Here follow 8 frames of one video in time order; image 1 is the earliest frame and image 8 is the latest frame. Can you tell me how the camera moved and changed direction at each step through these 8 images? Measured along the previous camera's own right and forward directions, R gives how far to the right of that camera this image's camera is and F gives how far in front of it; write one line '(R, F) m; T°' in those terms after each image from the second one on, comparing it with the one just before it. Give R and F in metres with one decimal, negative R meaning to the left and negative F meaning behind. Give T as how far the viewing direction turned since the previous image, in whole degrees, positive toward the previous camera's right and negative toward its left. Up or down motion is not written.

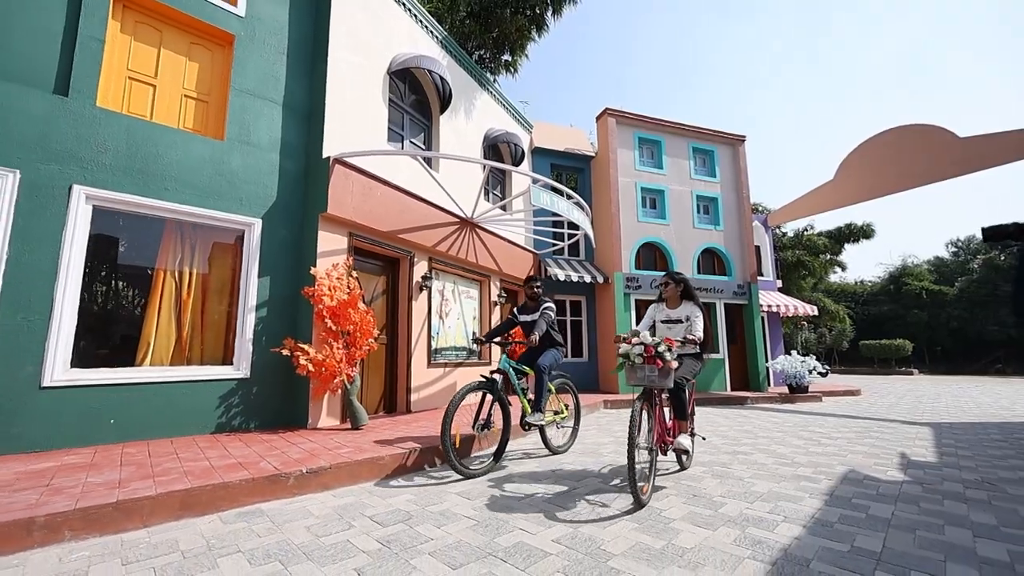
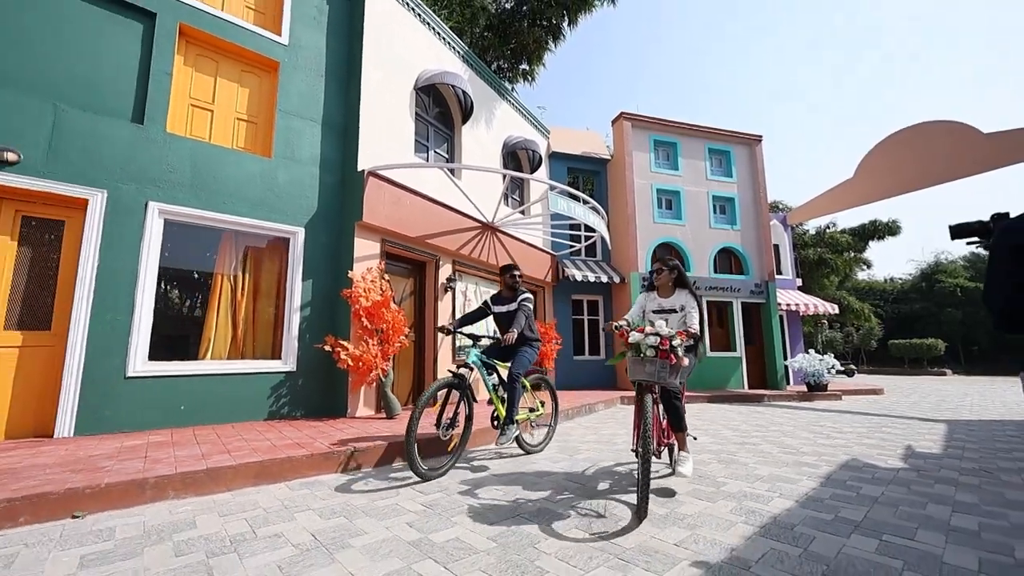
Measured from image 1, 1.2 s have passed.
(0.0, -0.5) m; -2°
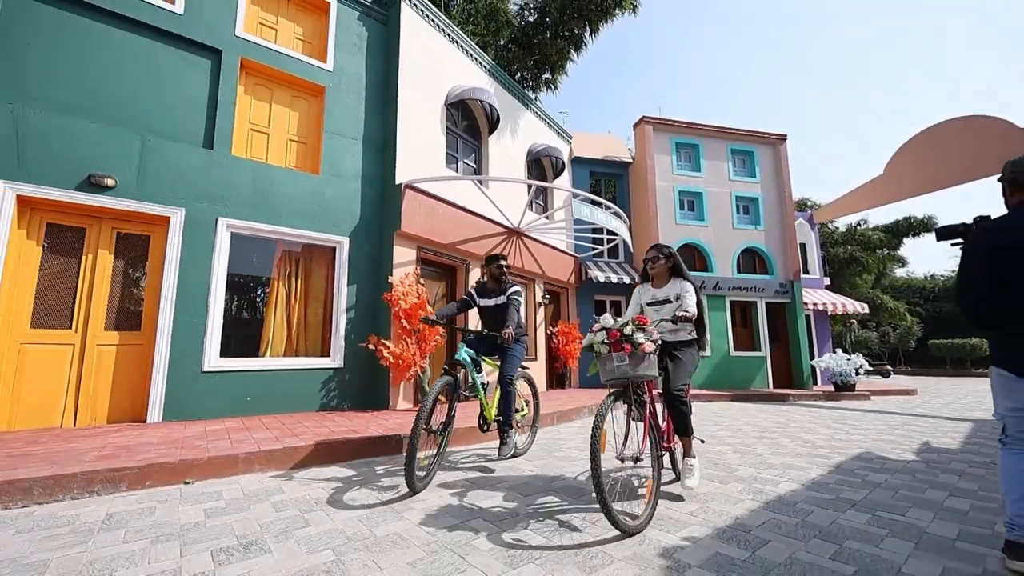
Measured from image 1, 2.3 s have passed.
(-0.1, -0.5) m; -3°
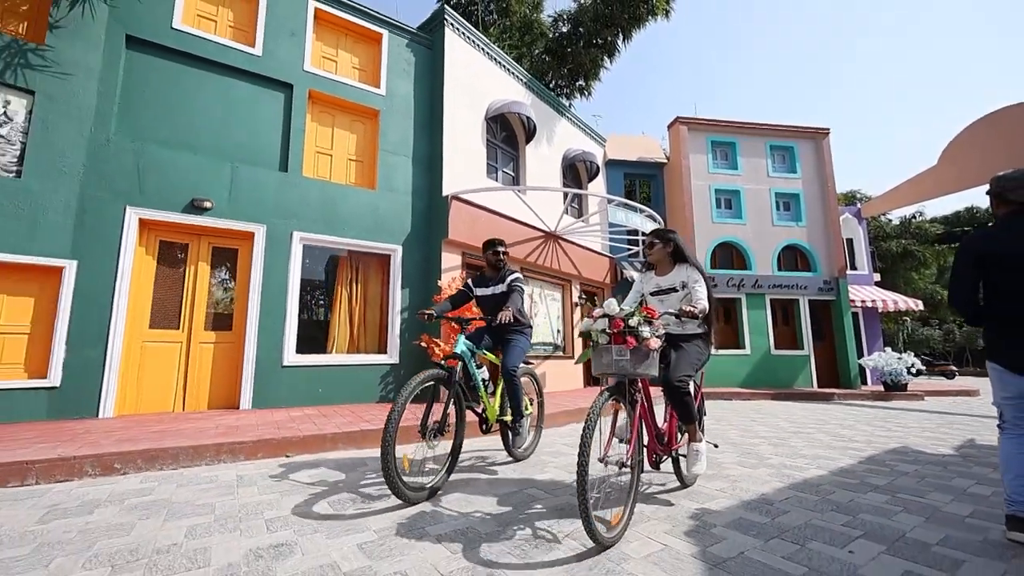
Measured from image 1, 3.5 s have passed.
(-0.1, -0.5) m; -5°
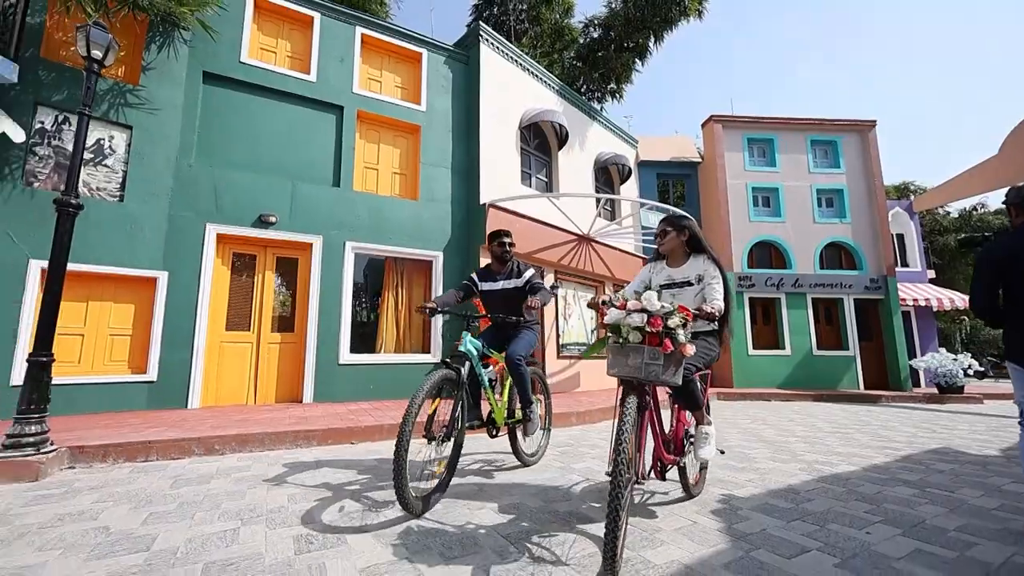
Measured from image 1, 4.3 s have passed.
(-0.1, -0.4) m; -4°
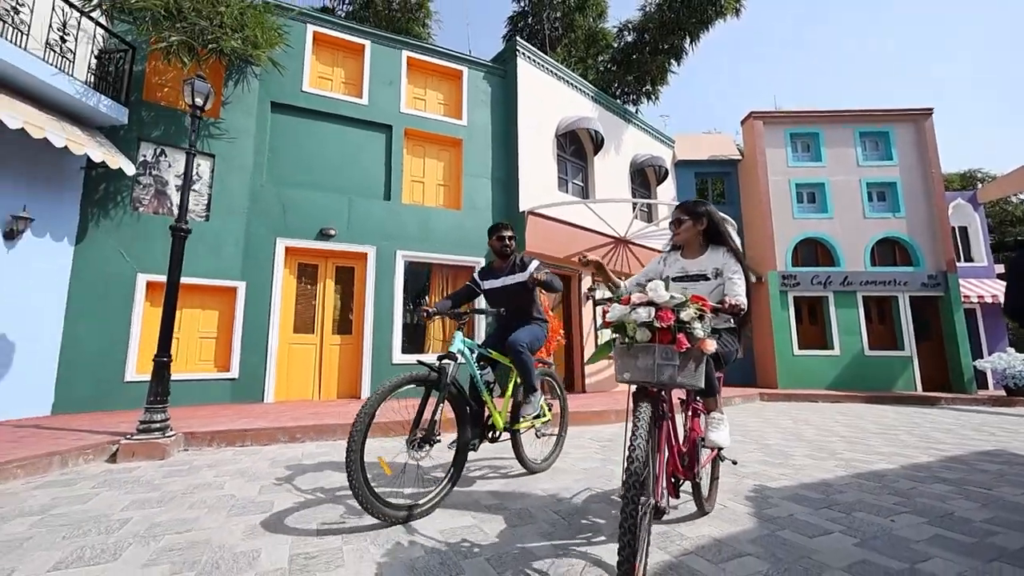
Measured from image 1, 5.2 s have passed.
(-0.1, -0.4) m; -5°
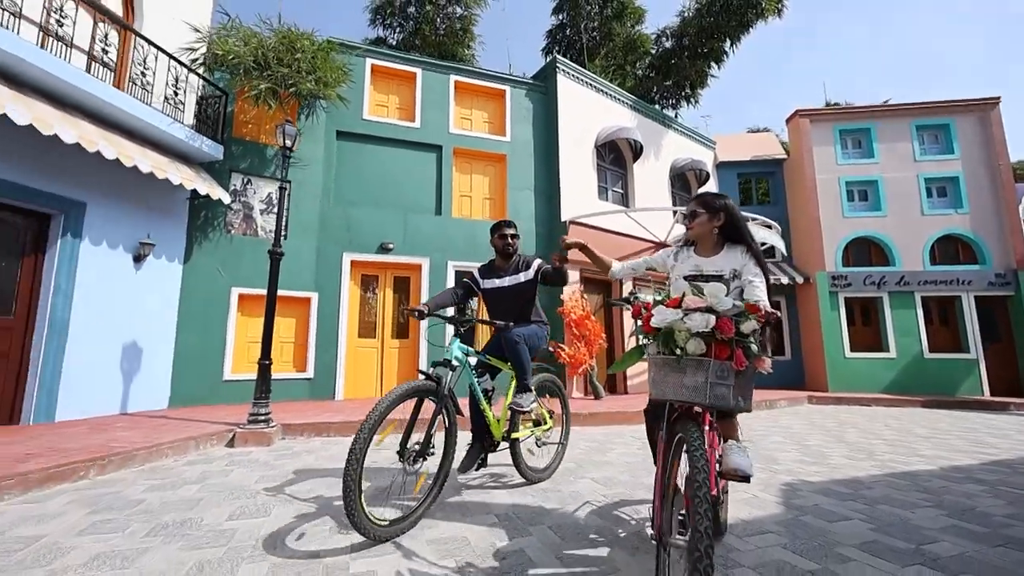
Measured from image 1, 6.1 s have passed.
(-0.1, -0.6) m; -5°
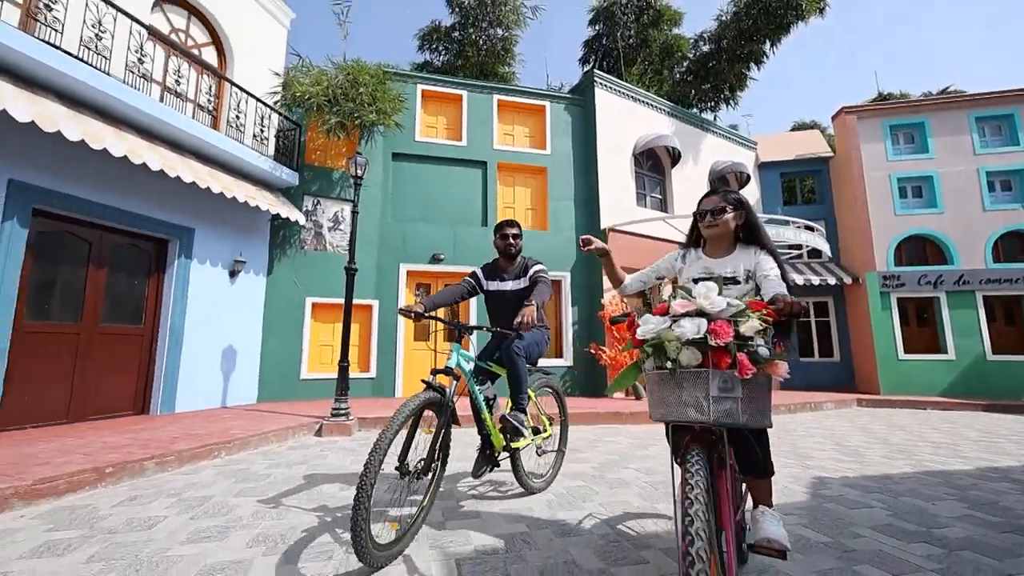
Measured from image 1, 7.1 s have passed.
(-0.1, -0.6) m; -5°
